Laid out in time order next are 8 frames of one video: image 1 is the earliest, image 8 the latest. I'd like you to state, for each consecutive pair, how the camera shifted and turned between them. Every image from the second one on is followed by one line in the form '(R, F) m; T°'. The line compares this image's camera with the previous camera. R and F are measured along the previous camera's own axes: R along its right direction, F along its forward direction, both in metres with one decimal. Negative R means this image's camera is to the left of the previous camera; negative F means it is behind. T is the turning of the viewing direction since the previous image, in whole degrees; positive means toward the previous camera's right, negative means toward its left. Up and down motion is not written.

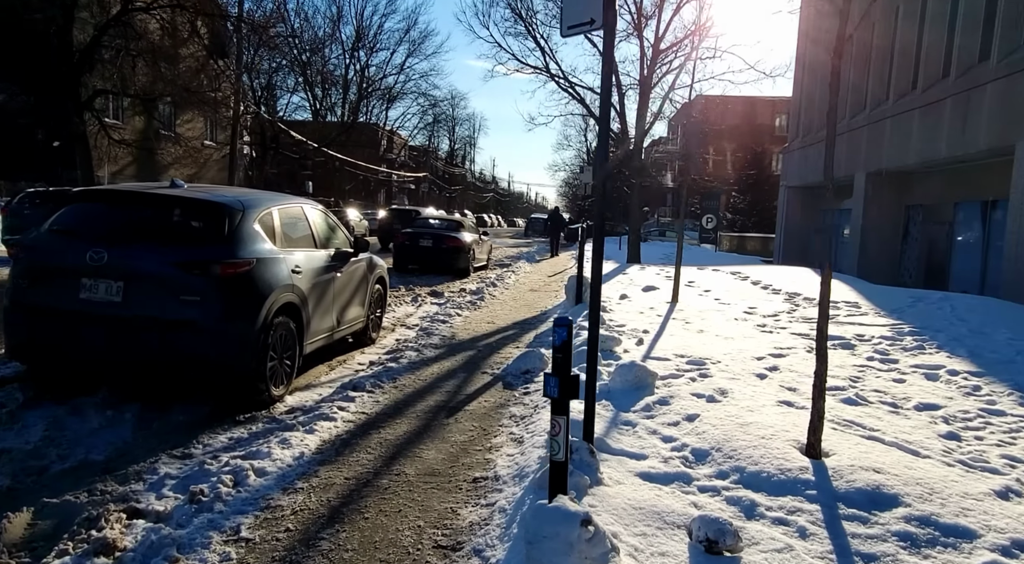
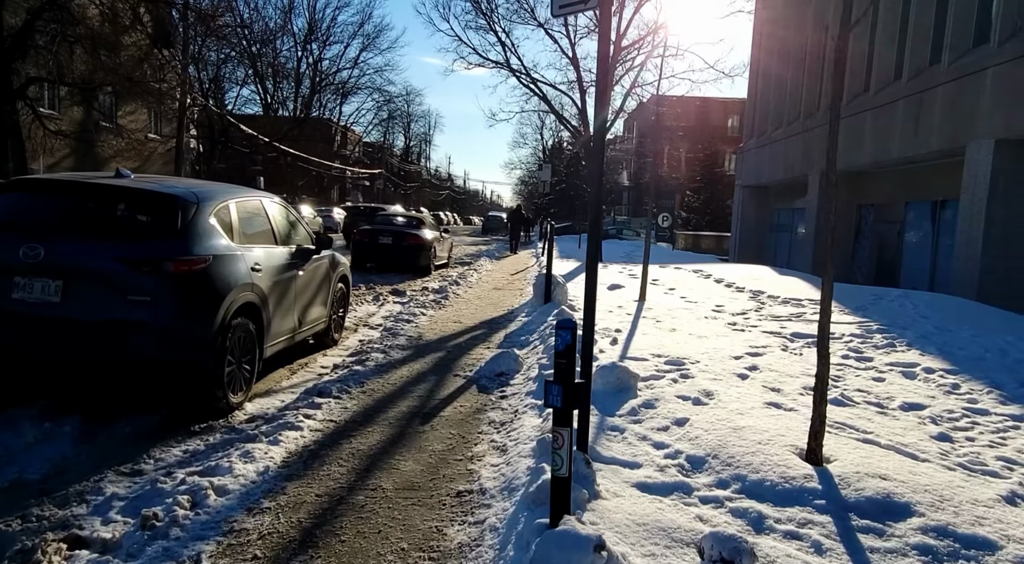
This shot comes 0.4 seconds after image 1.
(-0.2, +0.3) m; +4°
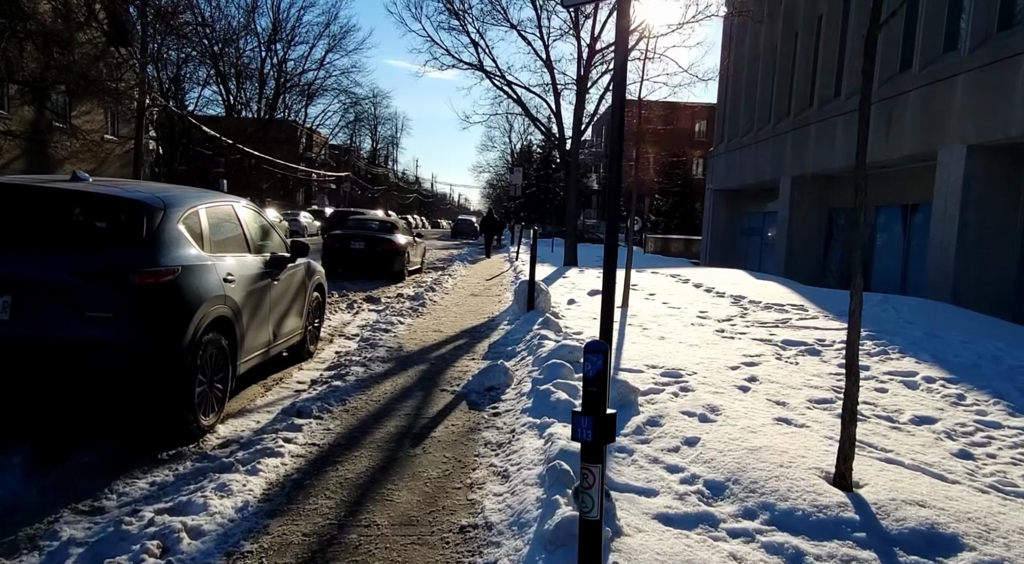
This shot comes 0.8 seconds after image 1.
(-0.2, +0.3) m; +3°
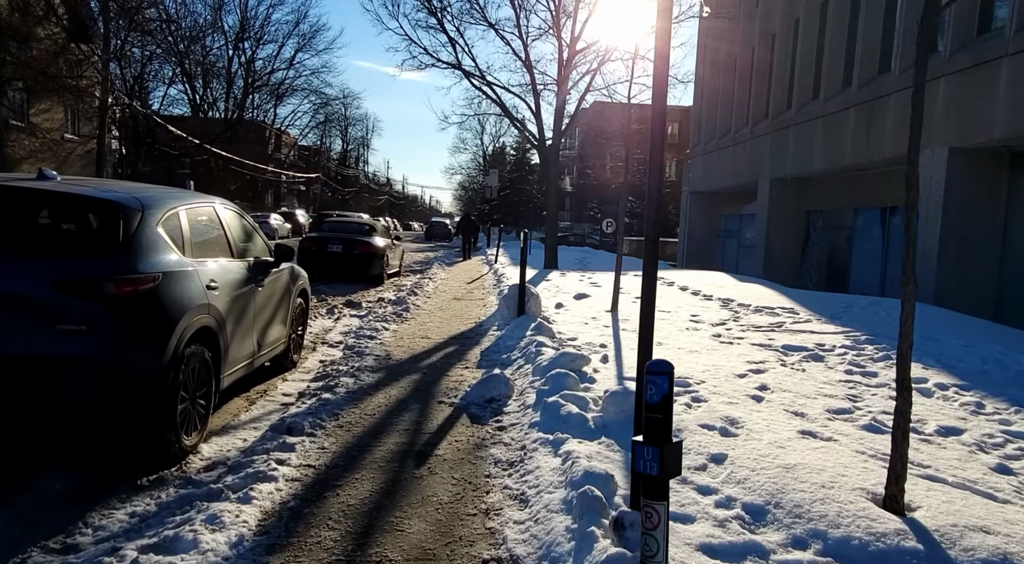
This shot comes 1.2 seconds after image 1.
(-0.2, +0.3) m; +2°
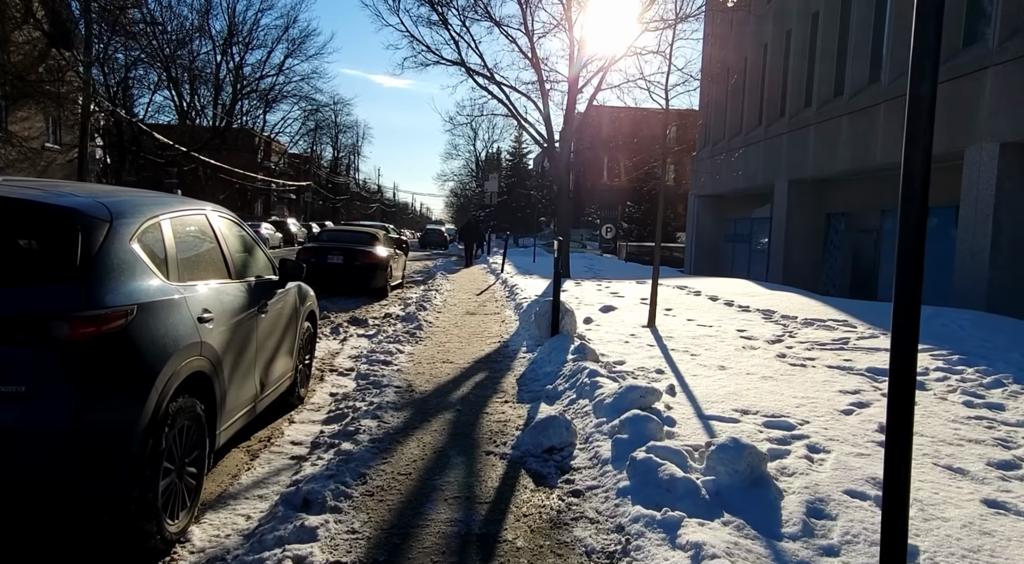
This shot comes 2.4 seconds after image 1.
(-0.5, +1.1) m; +1°
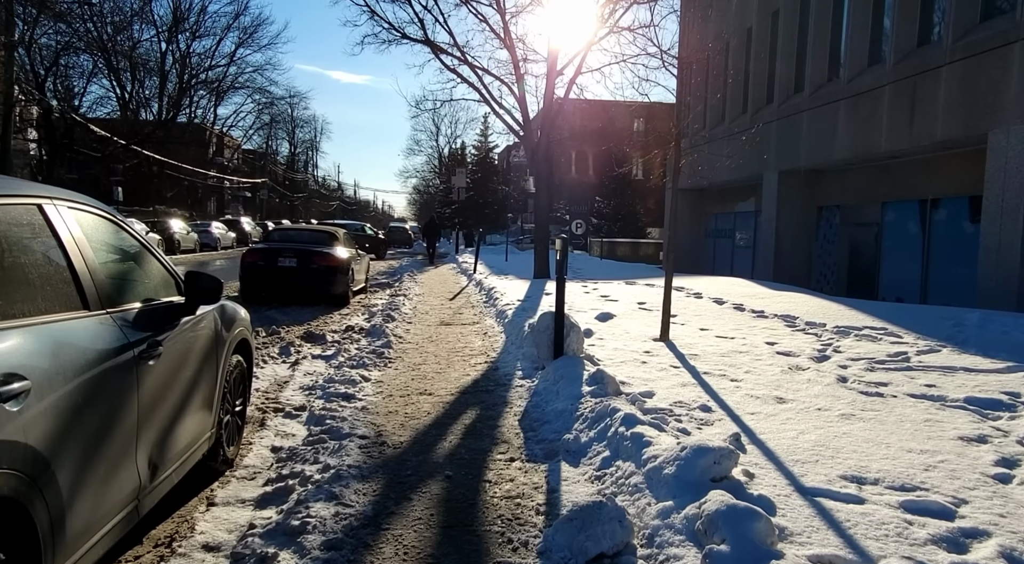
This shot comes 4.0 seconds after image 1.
(-0.3, +1.6) m; +3°
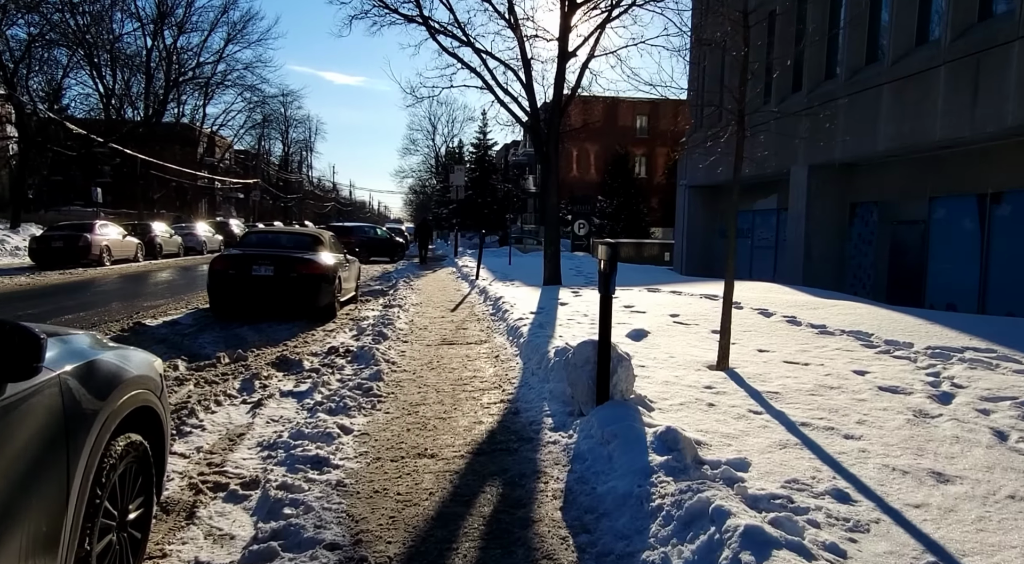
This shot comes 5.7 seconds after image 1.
(-0.2, +1.7) m; 0°
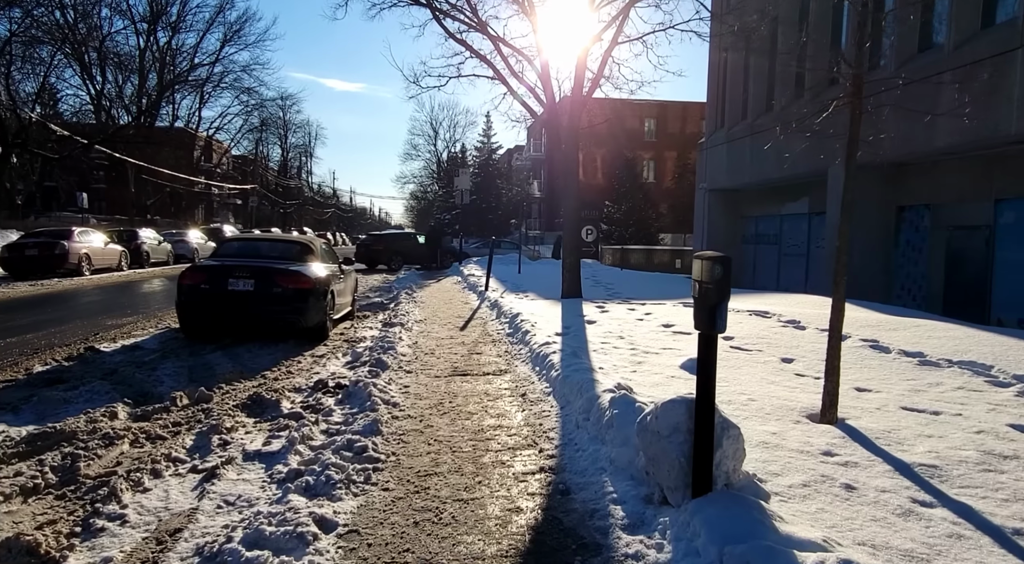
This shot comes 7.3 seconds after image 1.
(-0.3, +1.6) m; 0°
